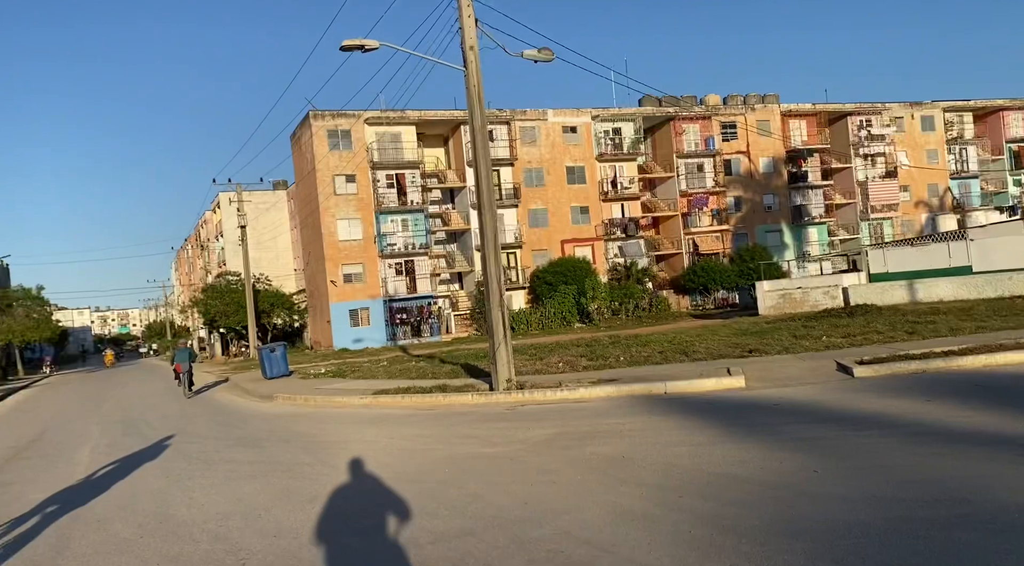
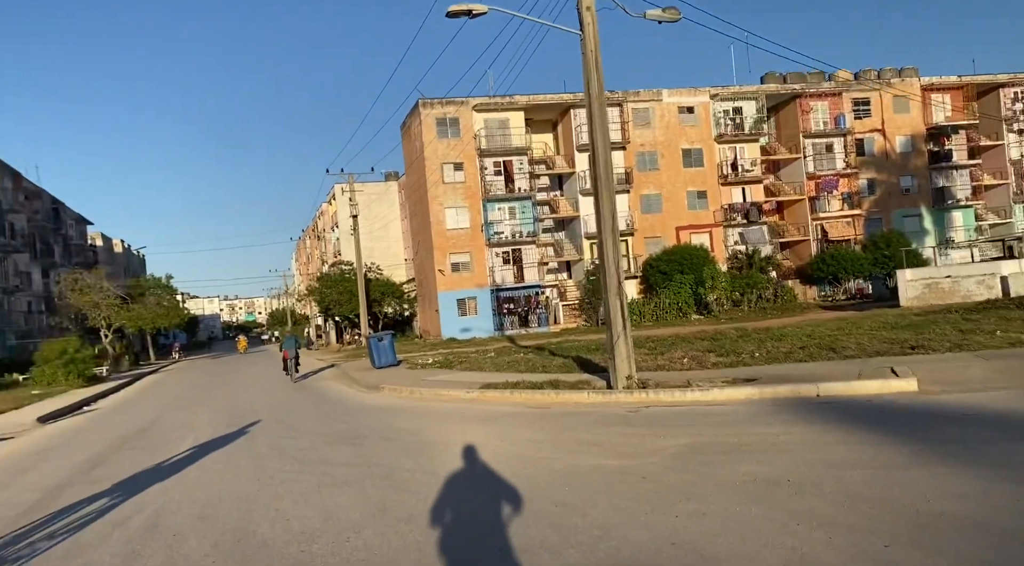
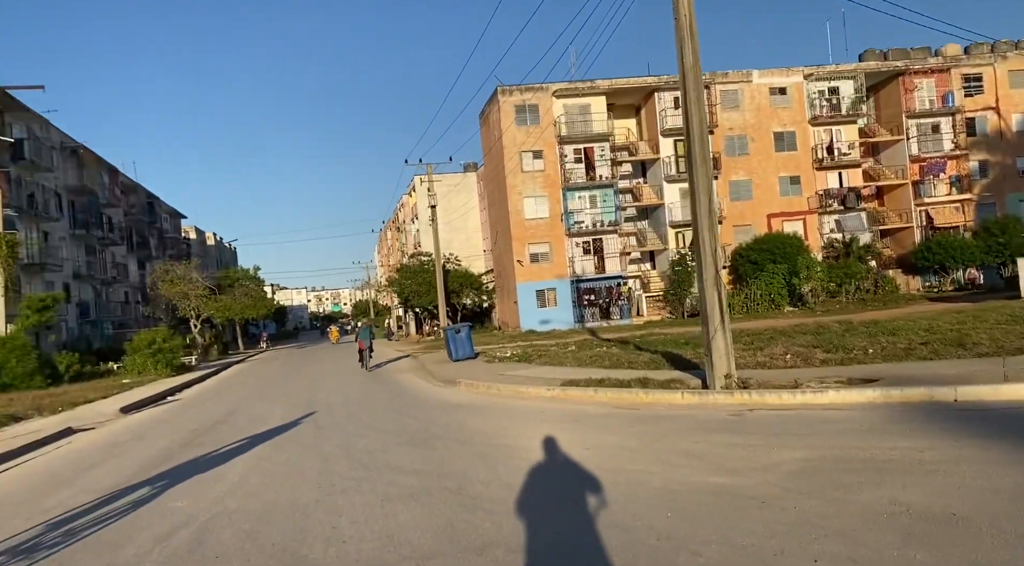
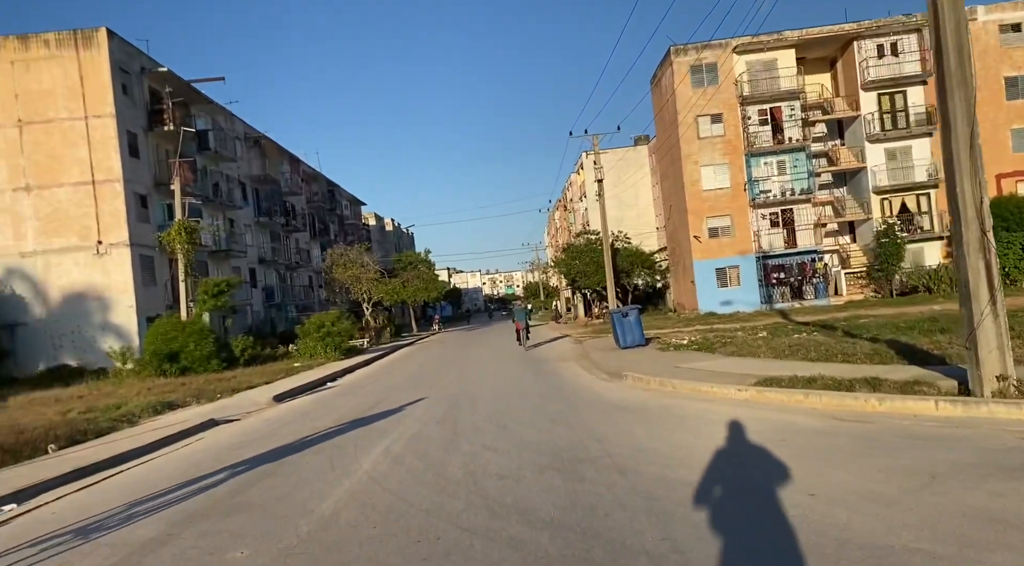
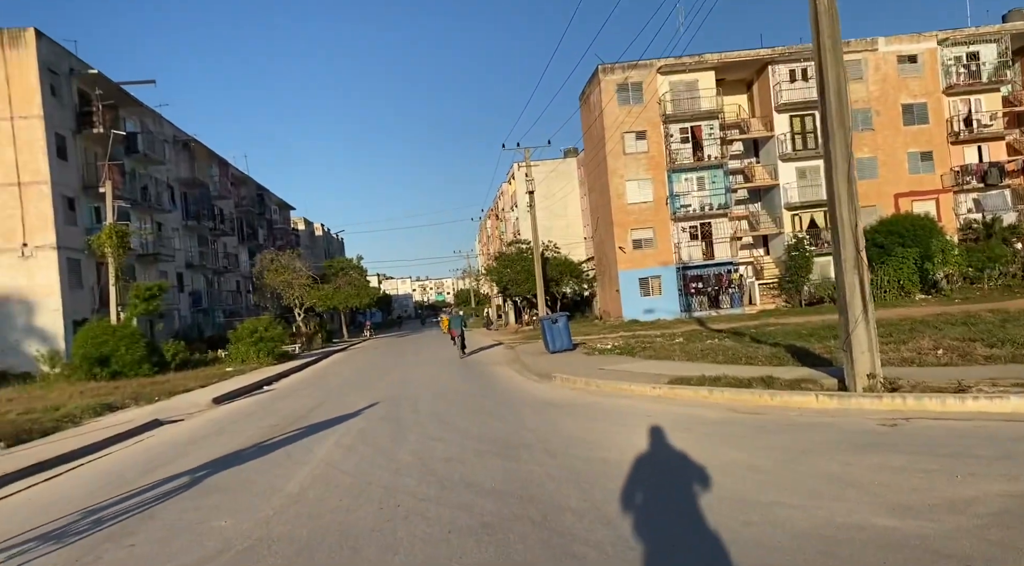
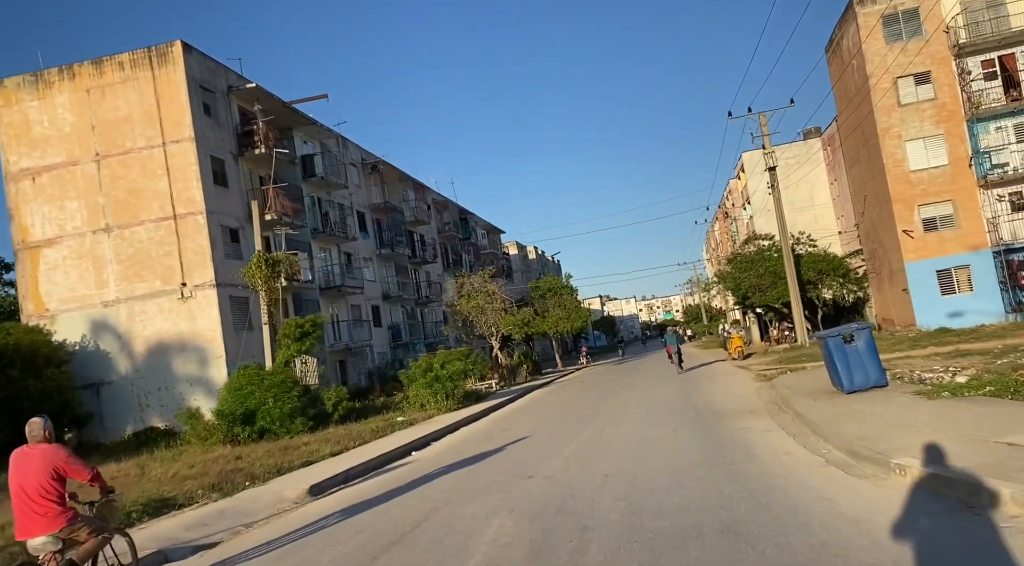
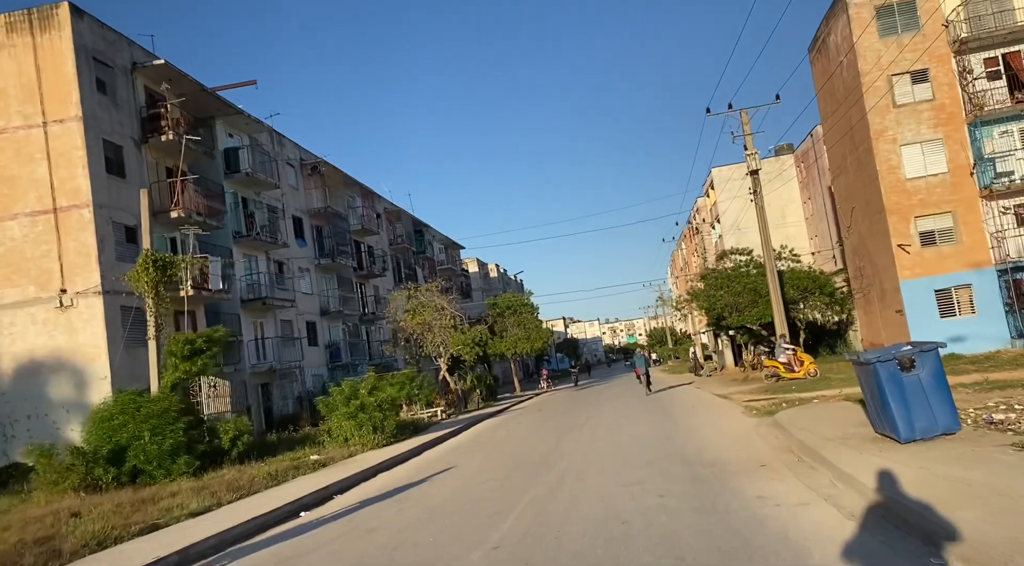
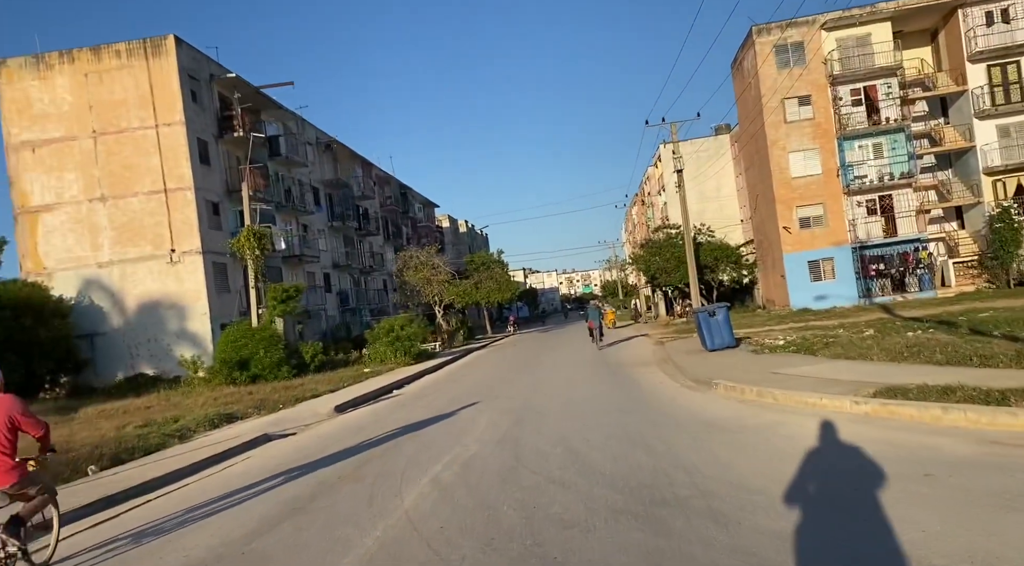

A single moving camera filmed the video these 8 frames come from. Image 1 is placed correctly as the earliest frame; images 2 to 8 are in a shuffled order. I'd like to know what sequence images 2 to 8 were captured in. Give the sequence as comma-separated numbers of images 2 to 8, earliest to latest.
2, 3, 5, 4, 8, 6, 7
